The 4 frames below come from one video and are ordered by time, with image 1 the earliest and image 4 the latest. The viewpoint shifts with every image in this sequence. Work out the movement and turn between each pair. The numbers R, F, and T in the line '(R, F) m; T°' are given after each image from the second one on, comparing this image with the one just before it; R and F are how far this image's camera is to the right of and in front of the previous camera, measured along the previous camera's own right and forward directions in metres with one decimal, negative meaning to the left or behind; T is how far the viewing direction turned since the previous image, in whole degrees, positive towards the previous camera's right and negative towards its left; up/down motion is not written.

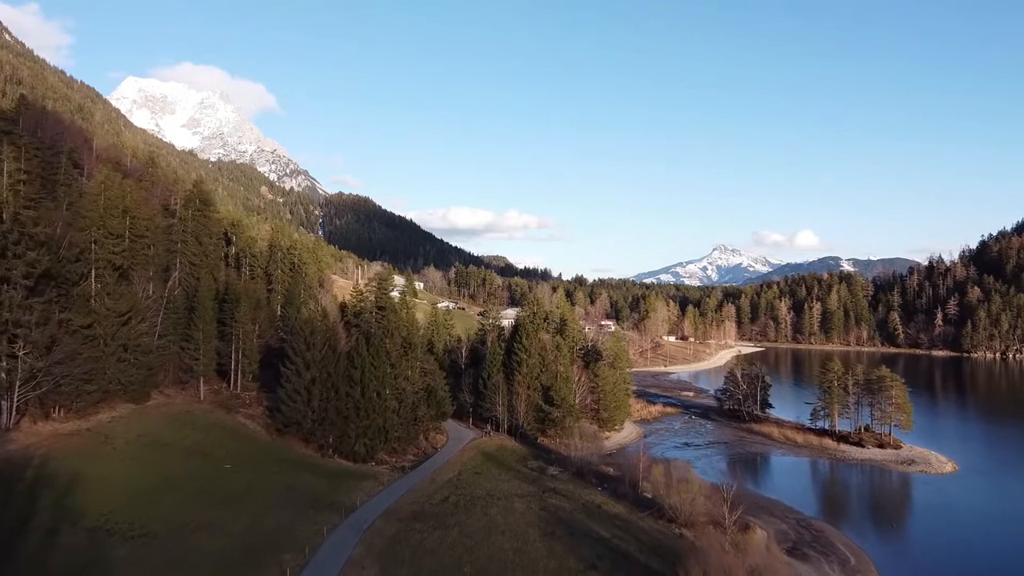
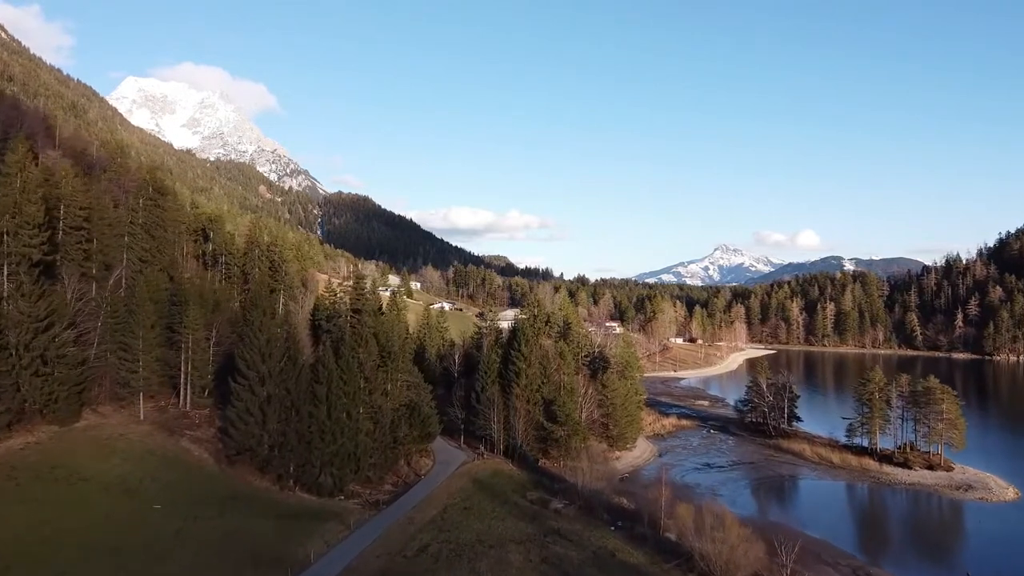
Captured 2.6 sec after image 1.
(+0.4, +8.8) m; 0°
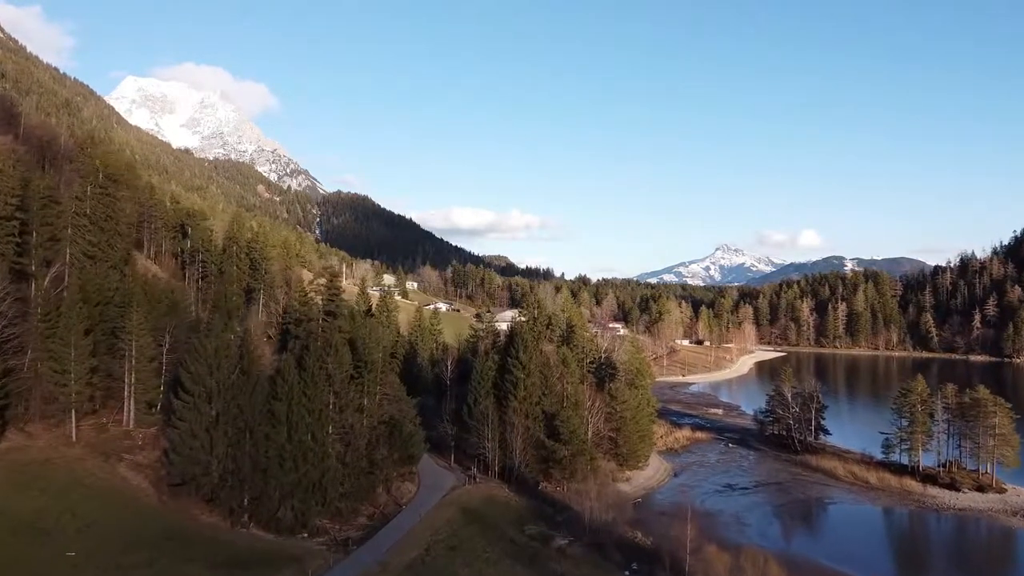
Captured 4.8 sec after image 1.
(+0.4, +7.1) m; 0°
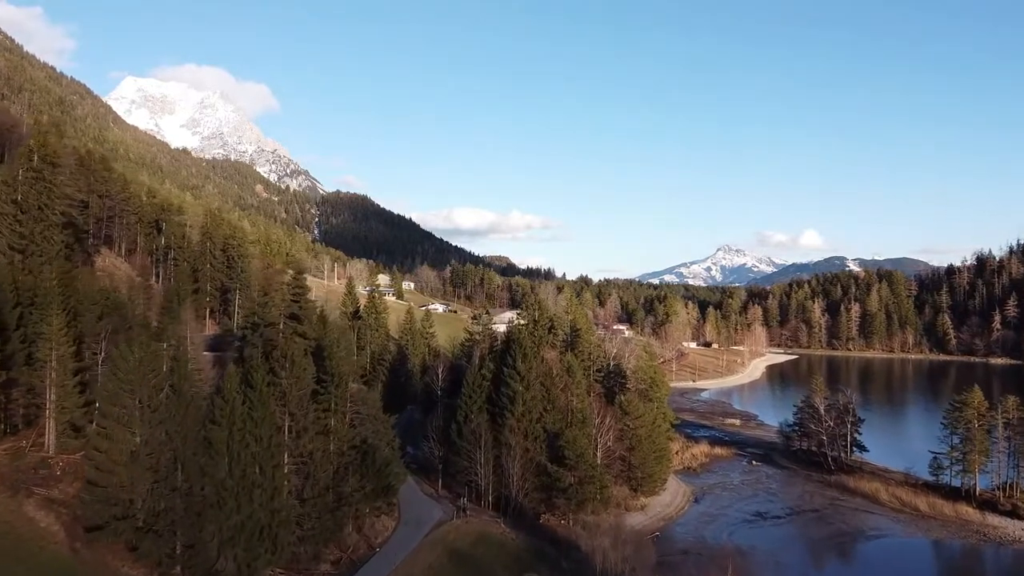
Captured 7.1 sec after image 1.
(+0.3, +7.4) m; 0°
